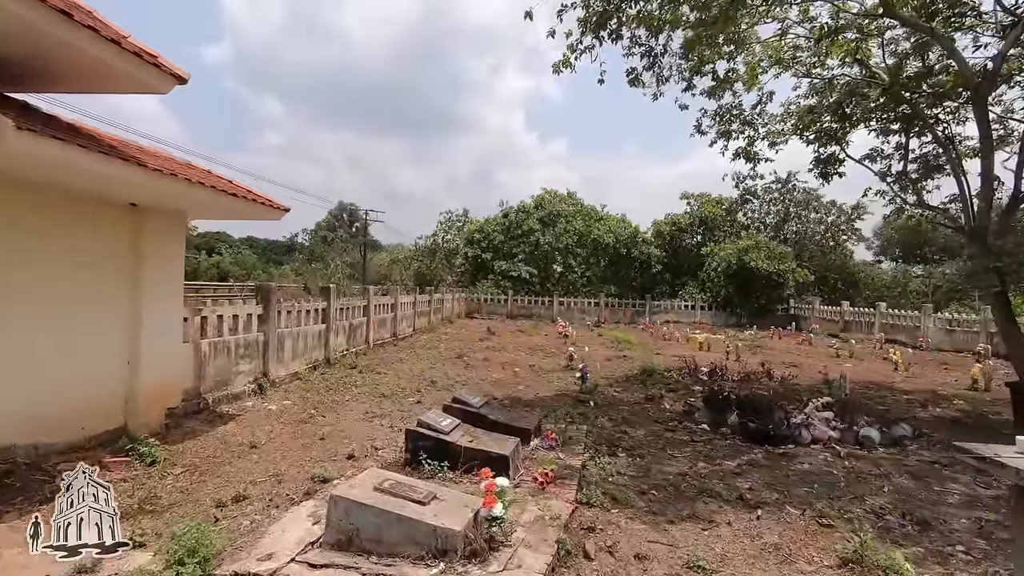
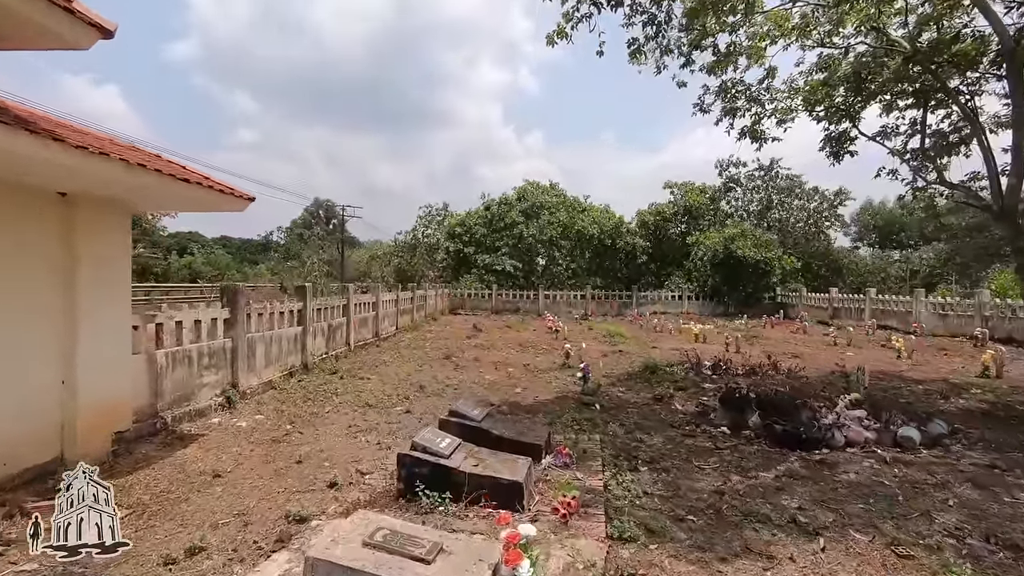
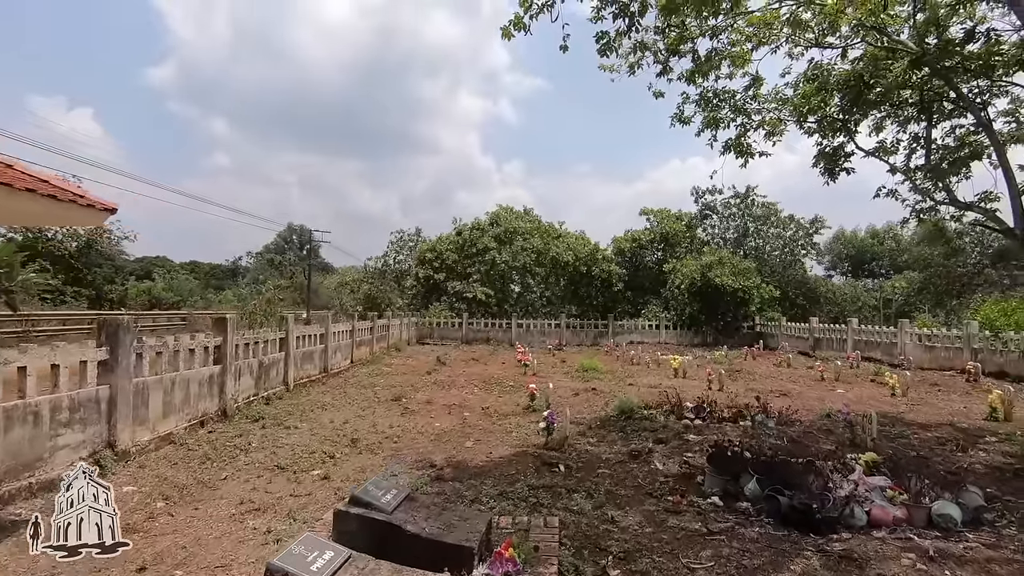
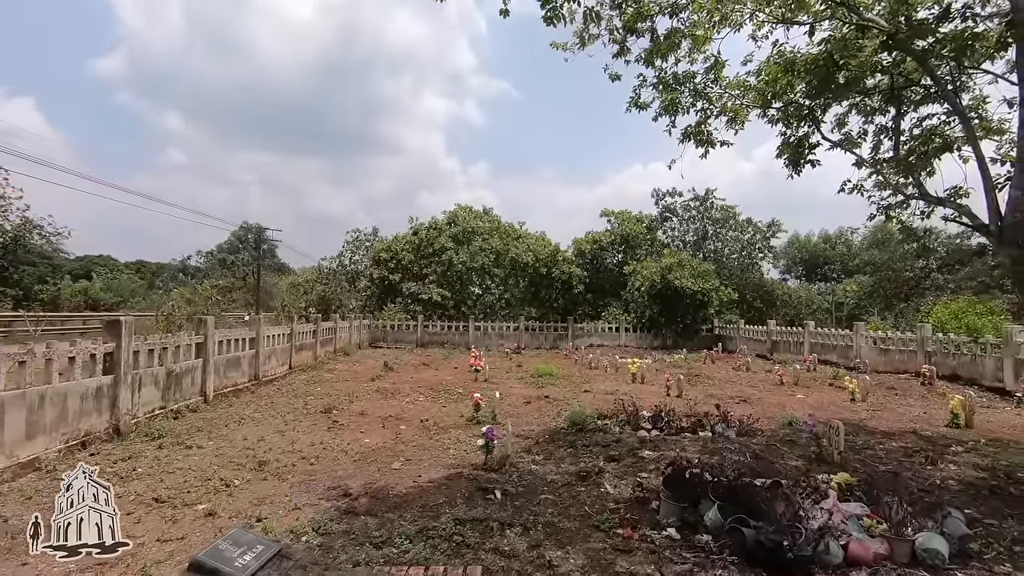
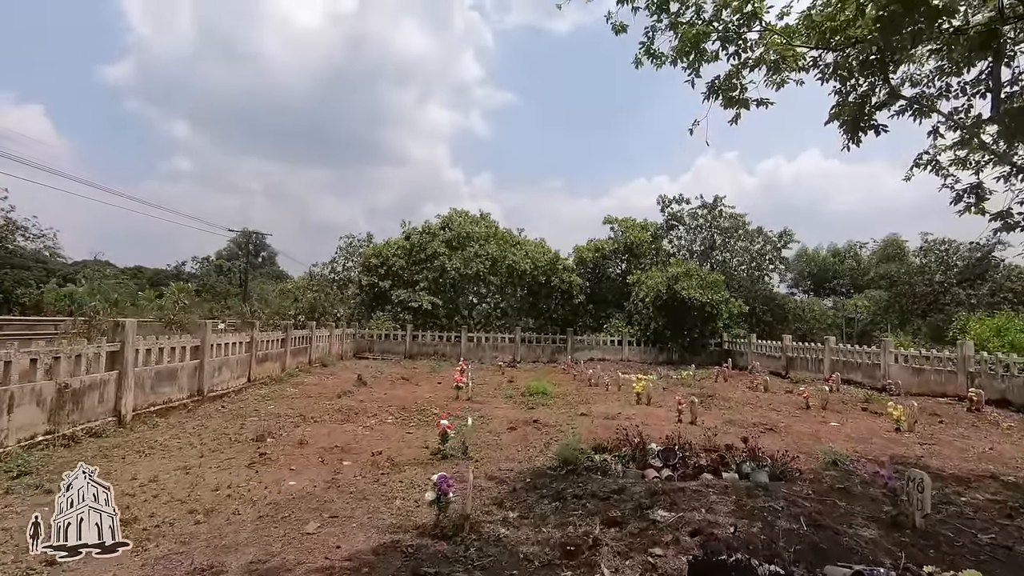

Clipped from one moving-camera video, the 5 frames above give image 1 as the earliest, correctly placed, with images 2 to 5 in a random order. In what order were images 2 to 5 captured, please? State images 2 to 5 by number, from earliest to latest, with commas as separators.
2, 3, 4, 5
